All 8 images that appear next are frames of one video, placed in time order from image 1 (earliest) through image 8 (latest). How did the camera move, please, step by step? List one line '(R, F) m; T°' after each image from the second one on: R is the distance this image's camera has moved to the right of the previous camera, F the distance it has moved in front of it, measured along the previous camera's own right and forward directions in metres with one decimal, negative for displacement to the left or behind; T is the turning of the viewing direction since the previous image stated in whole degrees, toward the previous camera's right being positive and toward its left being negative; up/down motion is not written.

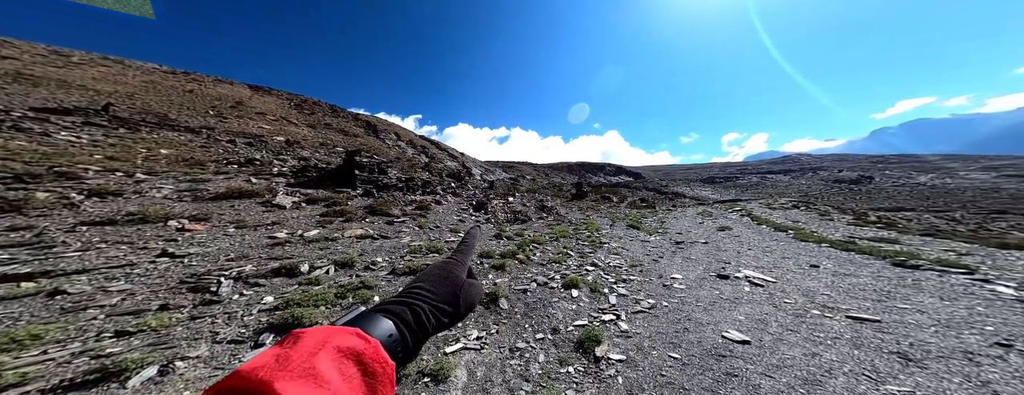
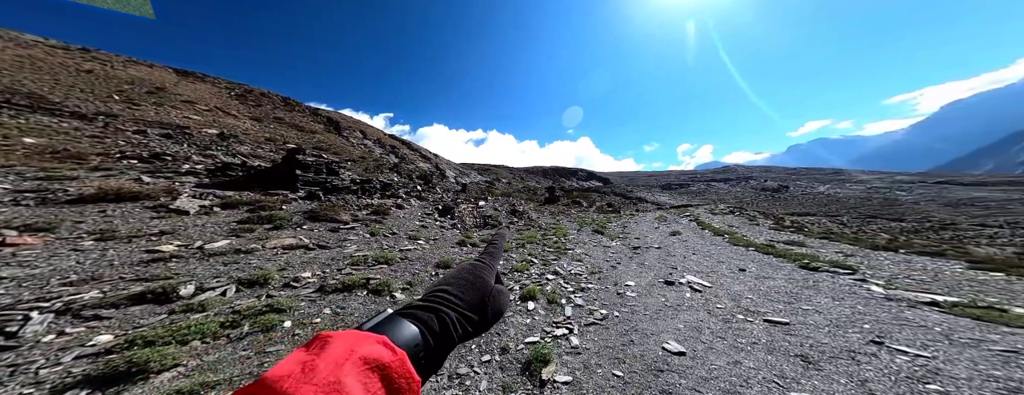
(+0.3, +0.2) m; +5°
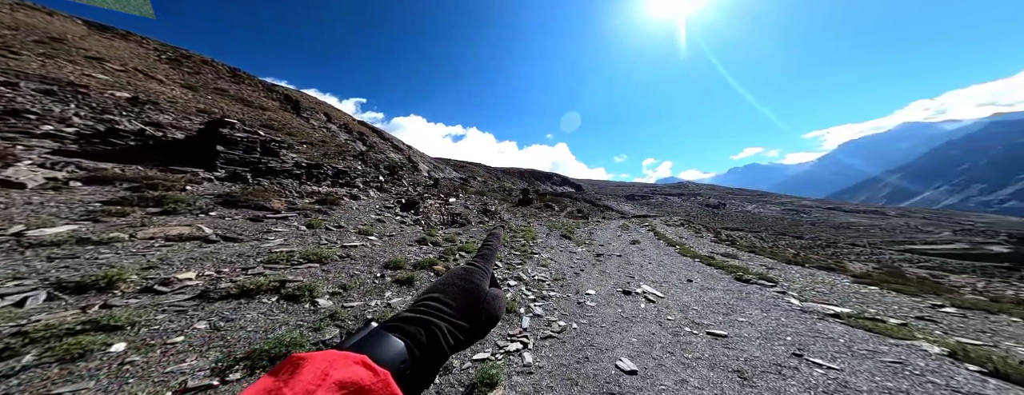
(+0.3, +0.5) m; +5°
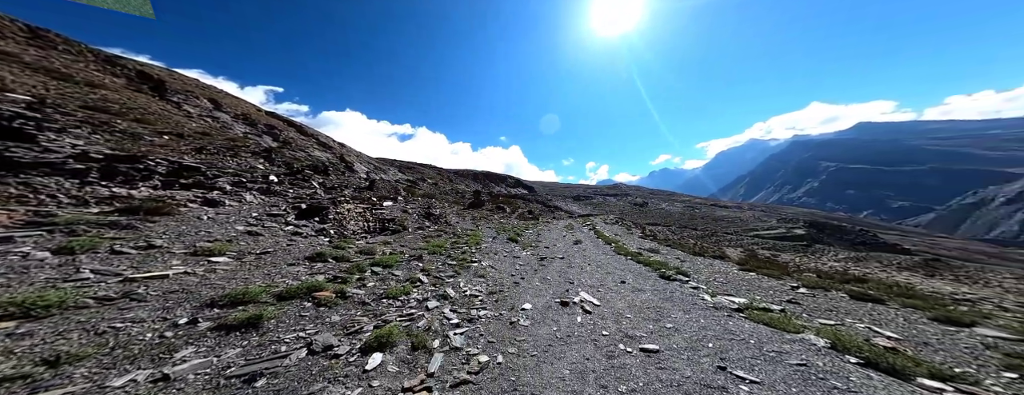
(+0.8, +1.1) m; +10°
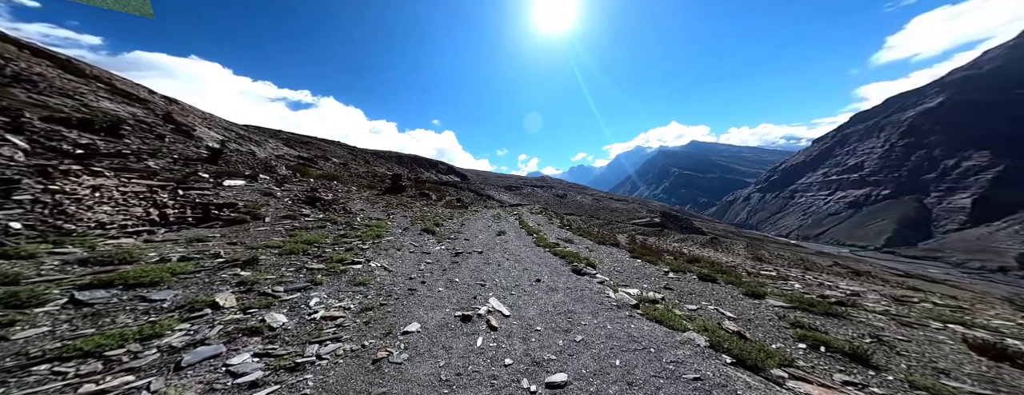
(+1.0, +1.9) m; +14°
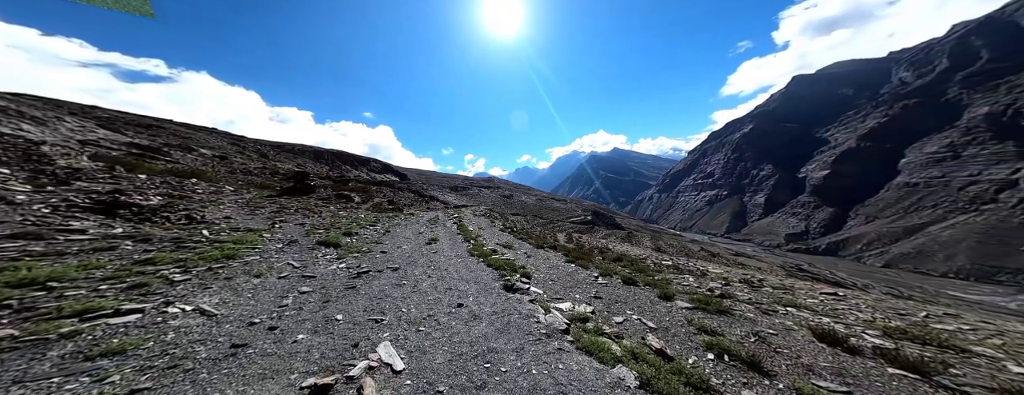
(+1.2, +2.2) m; +11°
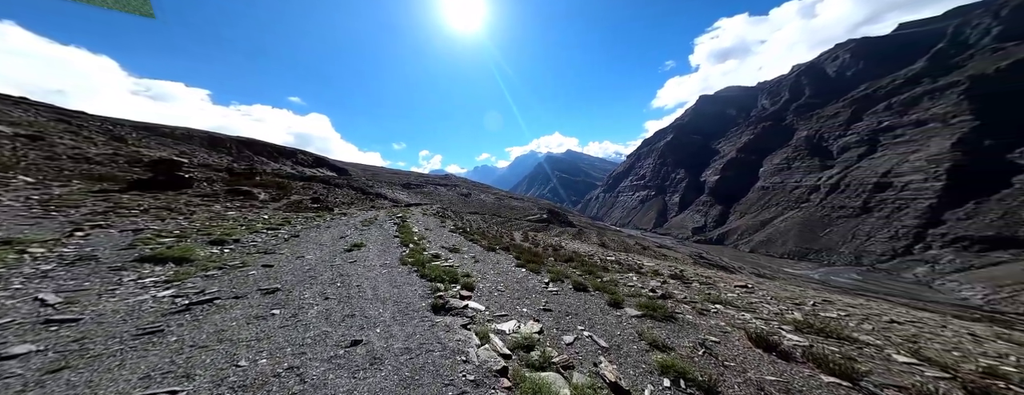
(+1.0, +2.4) m; +9°
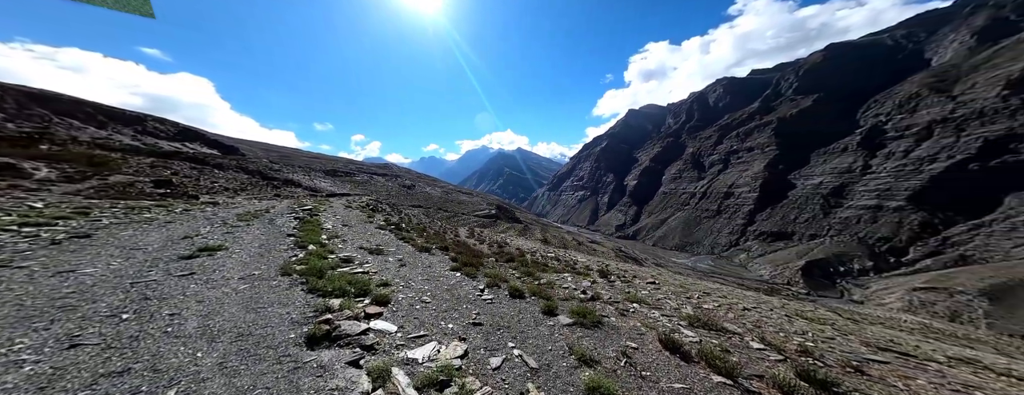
(+0.6, +2.1) m; +13°
